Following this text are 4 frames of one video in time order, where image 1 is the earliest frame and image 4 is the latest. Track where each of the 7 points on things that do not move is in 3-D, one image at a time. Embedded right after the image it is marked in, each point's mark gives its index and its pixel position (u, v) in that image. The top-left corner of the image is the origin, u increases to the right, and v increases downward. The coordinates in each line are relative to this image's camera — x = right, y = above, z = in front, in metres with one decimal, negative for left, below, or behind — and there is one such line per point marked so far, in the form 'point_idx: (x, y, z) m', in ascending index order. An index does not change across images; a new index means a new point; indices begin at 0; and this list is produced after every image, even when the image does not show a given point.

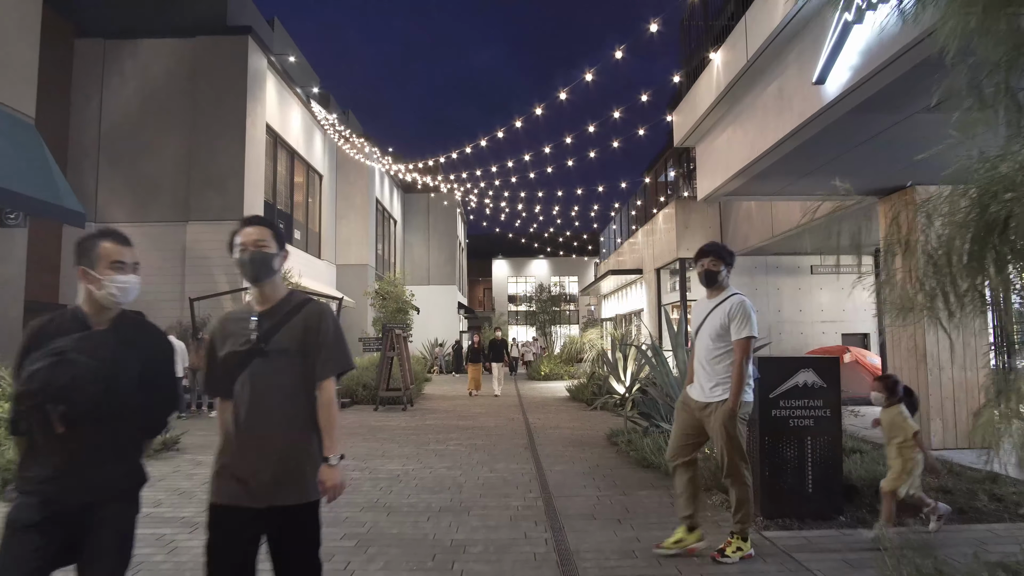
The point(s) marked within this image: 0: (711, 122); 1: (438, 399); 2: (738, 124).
0: (+1.9, +1.6, +7.9) m
1: (-1.4, -2.0, +14.9) m
2: (+2.0, +1.4, +7.2) m
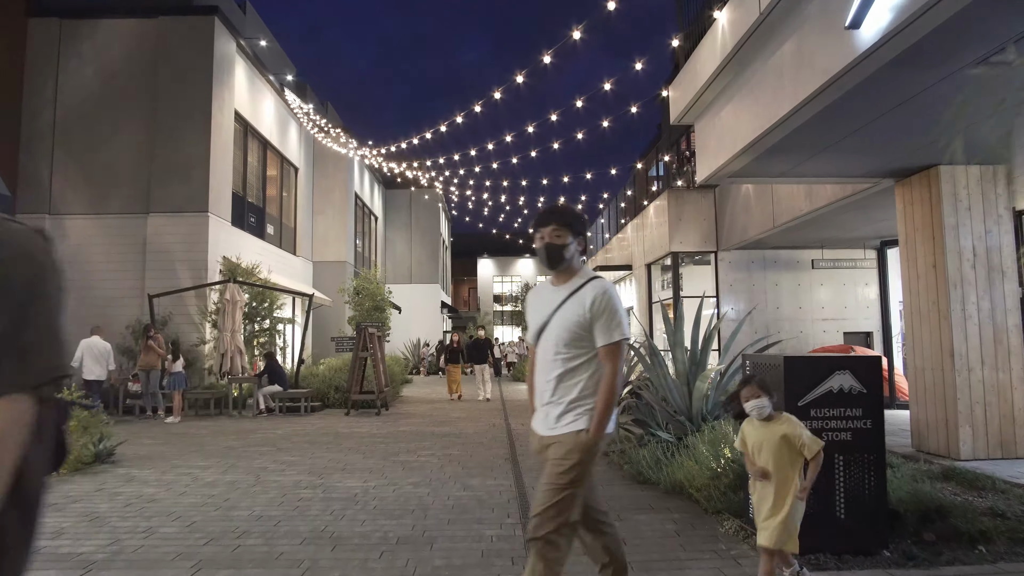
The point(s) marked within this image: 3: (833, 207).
0: (+1.7, +1.7, +7.1) m
1: (-1.7, -2.0, +14.1) m
2: (+1.8, +1.5, +6.4) m
3: (+3.4, +0.9, +8.6) m
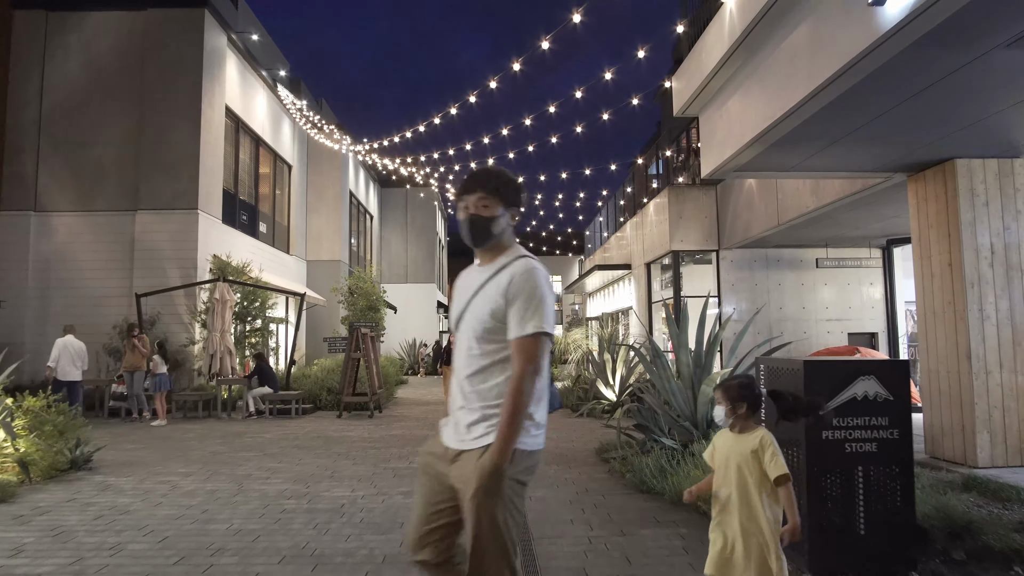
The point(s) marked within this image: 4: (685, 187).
0: (+1.7, +1.7, +6.8) m
1: (-1.7, -1.9, +13.8) m
2: (+1.8, +1.5, +6.1) m
3: (+3.3, +0.9, +8.3) m
4: (+2.7, +1.5, +12.7) m
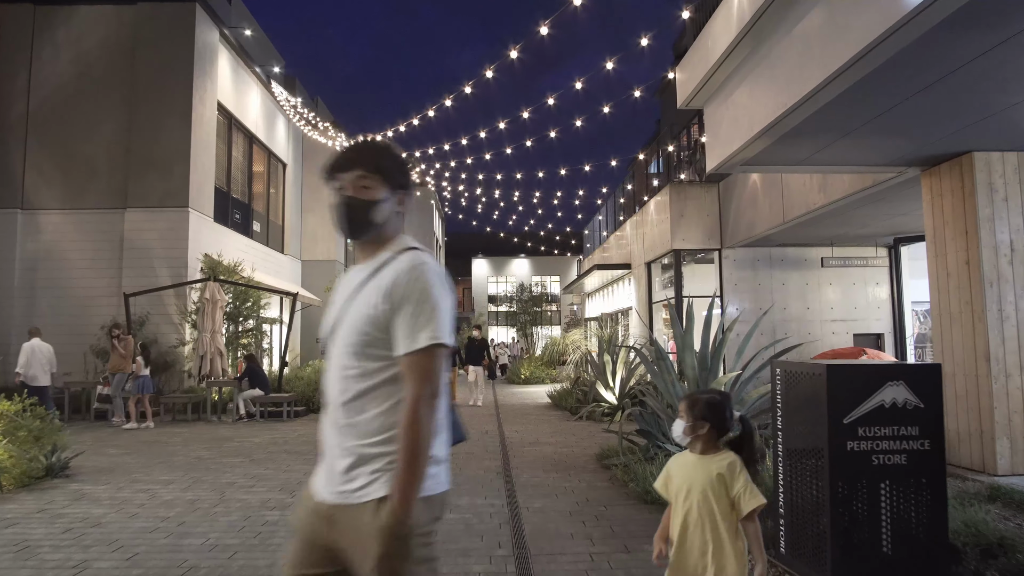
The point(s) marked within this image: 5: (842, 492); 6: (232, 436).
0: (+1.7, +1.7, +6.5) m
1: (-1.8, -1.9, +13.5) m
2: (+1.8, +1.5, +5.8) m
3: (+3.3, +0.9, +8.1) m
4: (+2.6, +1.5, +12.4) m
5: (+1.2, -0.8, +3.1) m
6: (-3.2, -1.7, +9.4) m
